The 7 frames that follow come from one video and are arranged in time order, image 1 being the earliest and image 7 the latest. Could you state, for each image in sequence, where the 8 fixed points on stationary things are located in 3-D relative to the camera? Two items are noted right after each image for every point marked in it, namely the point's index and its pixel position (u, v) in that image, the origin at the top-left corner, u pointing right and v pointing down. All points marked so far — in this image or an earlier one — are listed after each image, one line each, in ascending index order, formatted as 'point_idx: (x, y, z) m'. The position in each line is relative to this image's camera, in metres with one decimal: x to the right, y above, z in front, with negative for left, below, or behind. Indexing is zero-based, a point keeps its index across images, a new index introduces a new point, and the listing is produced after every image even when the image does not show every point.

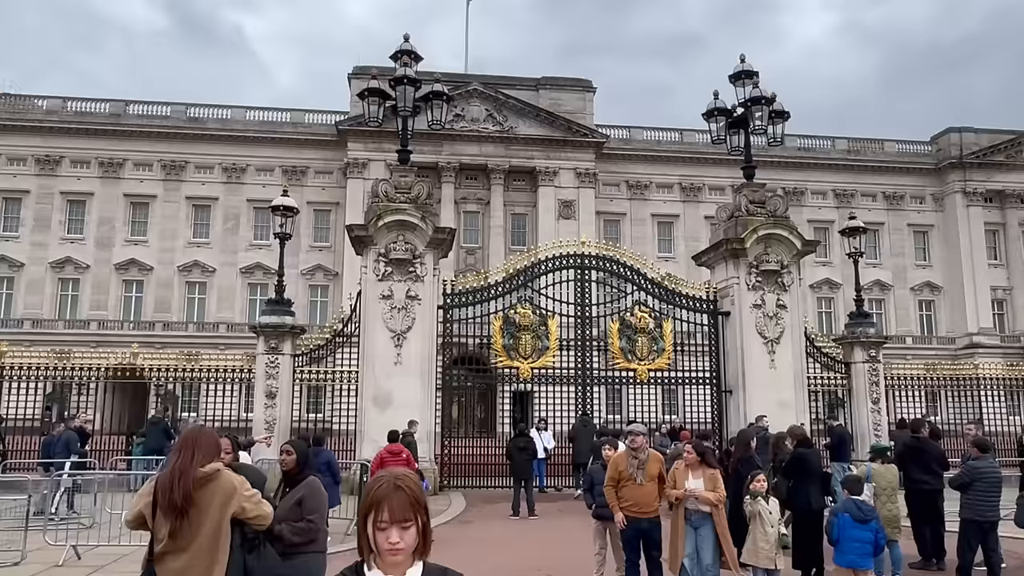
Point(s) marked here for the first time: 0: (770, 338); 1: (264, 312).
0: (+5.0, -1.0, +15.5) m
1: (-4.7, -0.4, +14.7) m
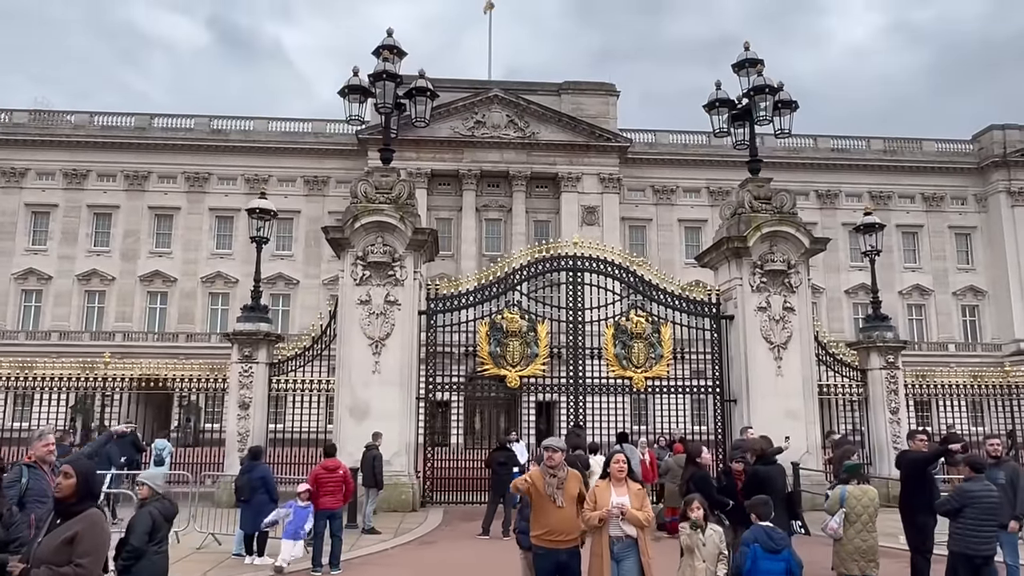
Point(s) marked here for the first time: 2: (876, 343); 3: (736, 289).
0: (+4.8, -1.0, +14.4) m
1: (-4.9, -0.5, +14.1) m
2: (+6.8, -1.0, +14.9) m
3: (+4.2, 0.0, +14.8) m
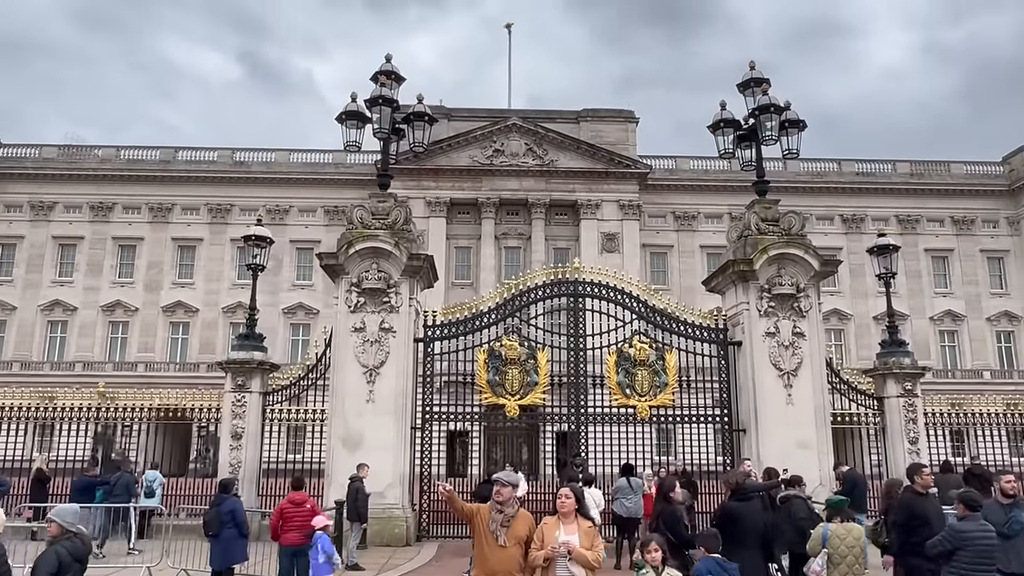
0: (+4.8, -1.4, +13.8) m
1: (-5.0, -1.0, +13.9) m
2: (+6.8, -1.5, +14.3) m
3: (+4.1, -0.5, +14.2) m
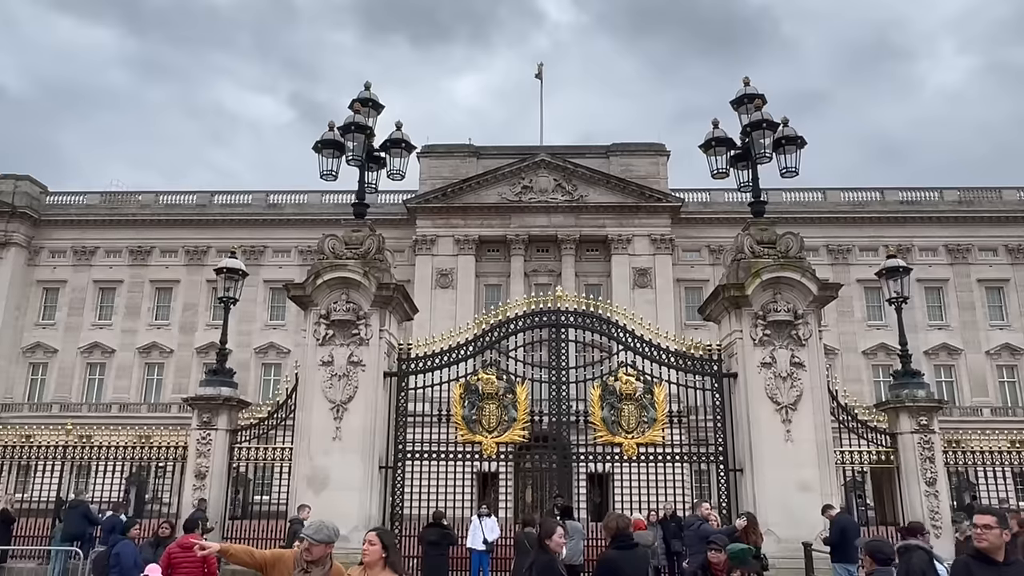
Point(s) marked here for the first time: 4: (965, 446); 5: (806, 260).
0: (+4.3, -1.9, +12.7) m
1: (-5.3, -1.6, +13.5) m
2: (+6.4, -1.9, +13.0) m
3: (+3.7, -0.9, +13.2) m
4: (+7.6, -2.6, +13.2) m
5: (+4.9, +0.5, +13.3) m
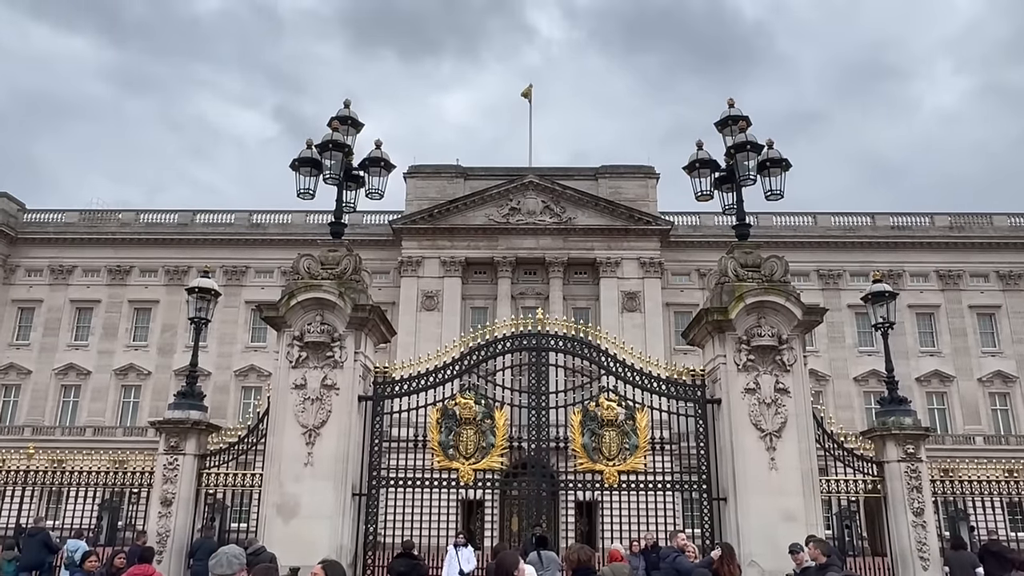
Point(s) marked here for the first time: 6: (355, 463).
0: (+4.0, -2.2, +12.4) m
1: (-5.7, -1.9, +13.1) m
2: (+6.1, -2.3, +12.8) m
3: (+3.4, -1.3, +12.9) m
4: (+7.3, -3.0, +12.9) m
5: (+4.6, +0.1, +13.1) m
6: (-2.5, -2.8, +12.7) m
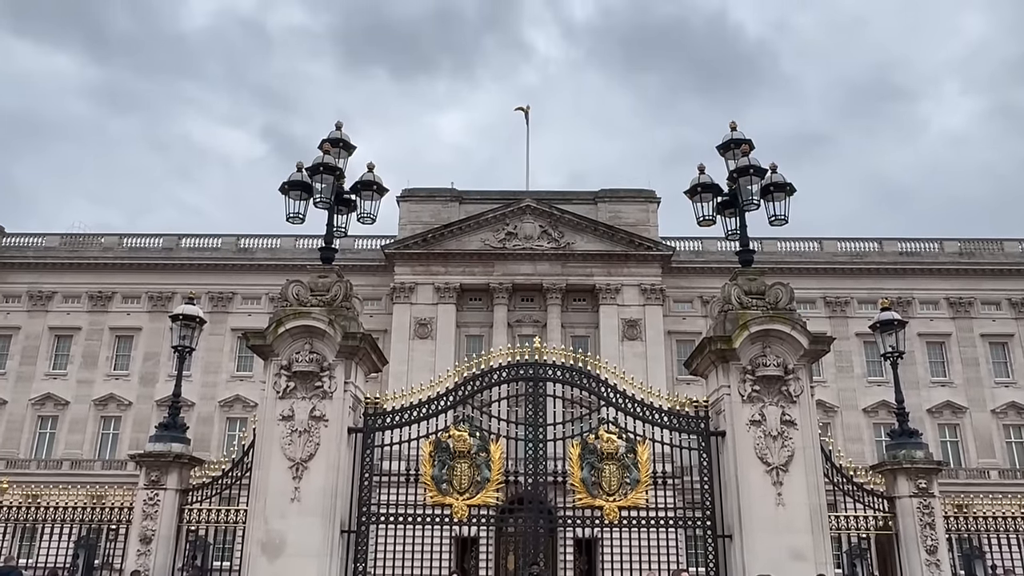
0: (+3.9, -2.7, +11.9) m
1: (-5.8, -2.4, +12.5) m
2: (+6.0, -2.7, +12.3) m
3: (+3.3, -1.7, +12.5) m
4: (+7.2, -3.5, +12.4) m
5: (+4.5, -0.4, +12.7) m
6: (-2.6, -3.2, +12.1) m
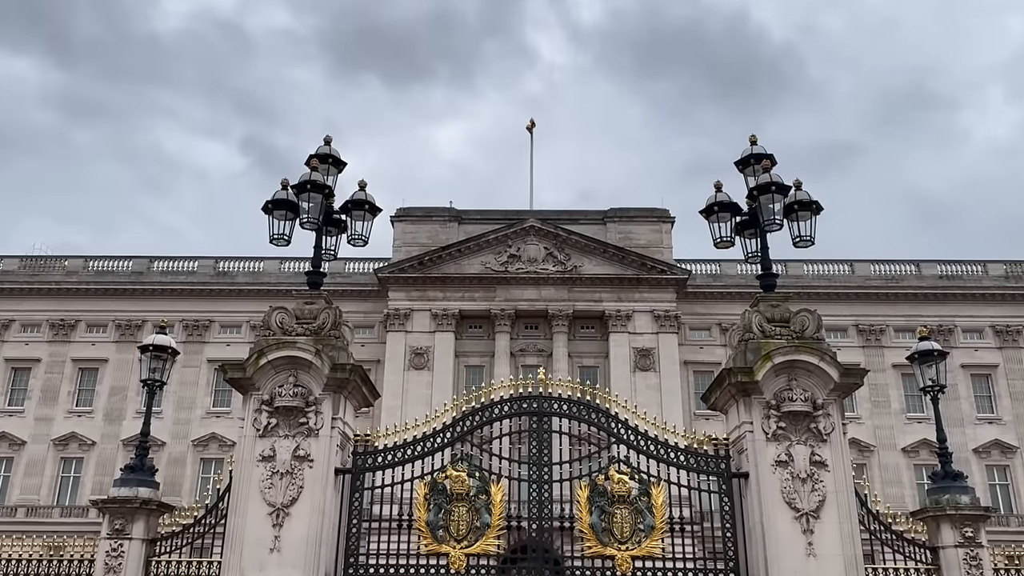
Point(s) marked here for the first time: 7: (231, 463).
0: (+4.0, -3.0, +10.7) m
1: (-5.7, -2.8, +11.5) m
2: (+6.1, -3.1, +11.1) m
3: (+3.4, -2.1, +11.3) m
4: (+7.2, -3.9, +11.2) m
5: (+4.6, -0.8, +11.6) m
6: (-2.5, -3.6, +11.0) m
7: (-4.0, -2.5, +11.6) m
